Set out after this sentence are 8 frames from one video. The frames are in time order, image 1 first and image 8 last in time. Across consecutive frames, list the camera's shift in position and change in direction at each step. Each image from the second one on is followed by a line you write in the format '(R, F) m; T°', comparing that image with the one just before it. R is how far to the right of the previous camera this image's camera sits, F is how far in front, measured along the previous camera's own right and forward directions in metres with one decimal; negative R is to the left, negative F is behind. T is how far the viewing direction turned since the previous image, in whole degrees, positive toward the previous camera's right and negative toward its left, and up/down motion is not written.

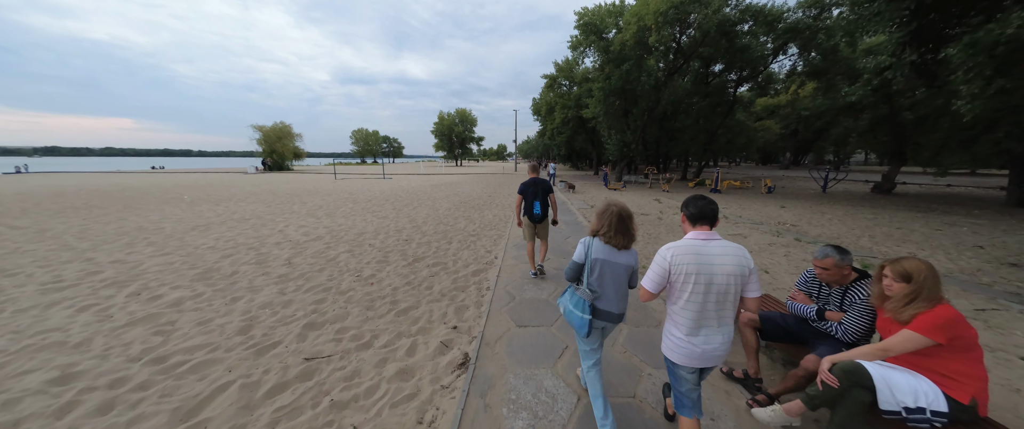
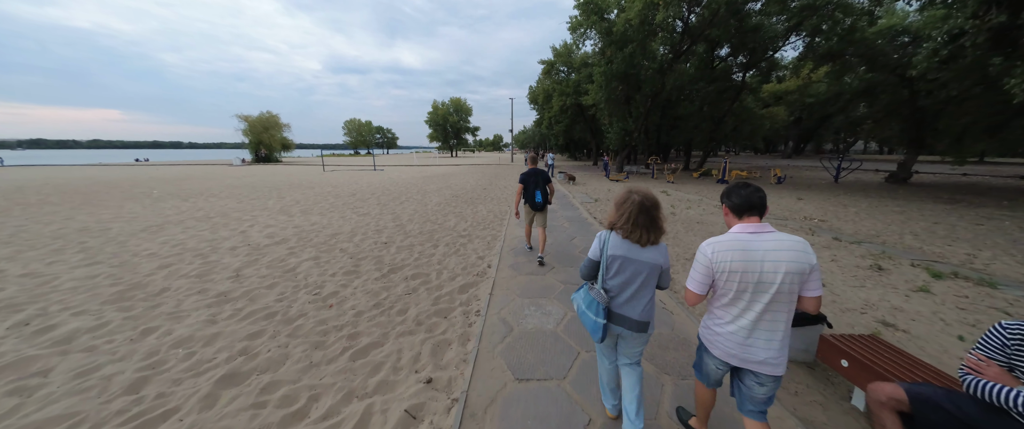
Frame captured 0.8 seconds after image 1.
(0.0, +0.9) m; +1°
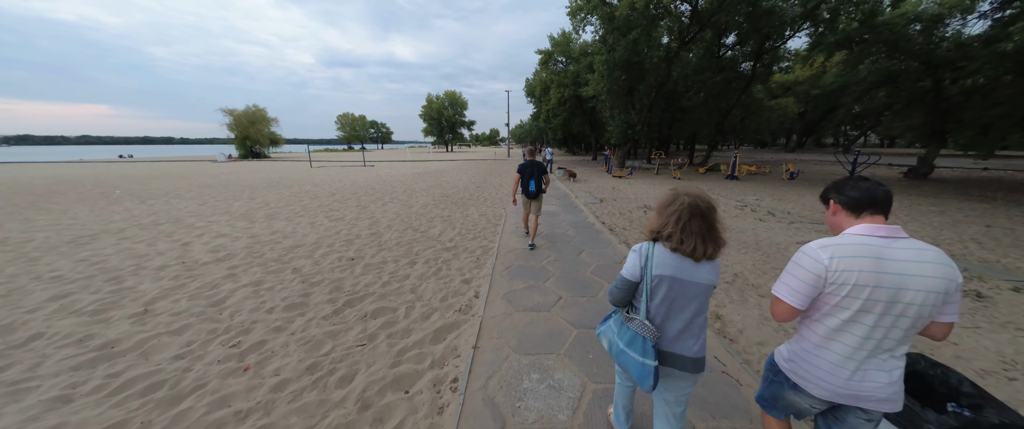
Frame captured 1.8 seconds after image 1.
(0.0, +1.0) m; +1°
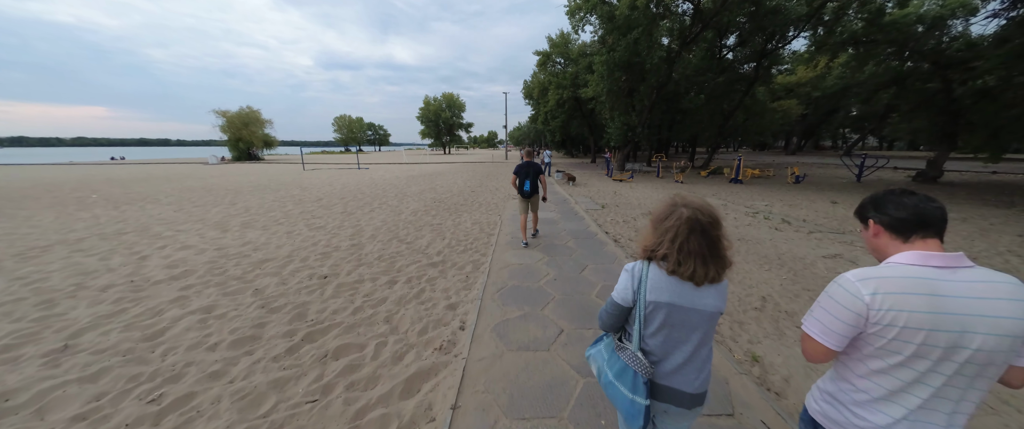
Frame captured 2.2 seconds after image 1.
(+0.1, +0.5) m; 0°
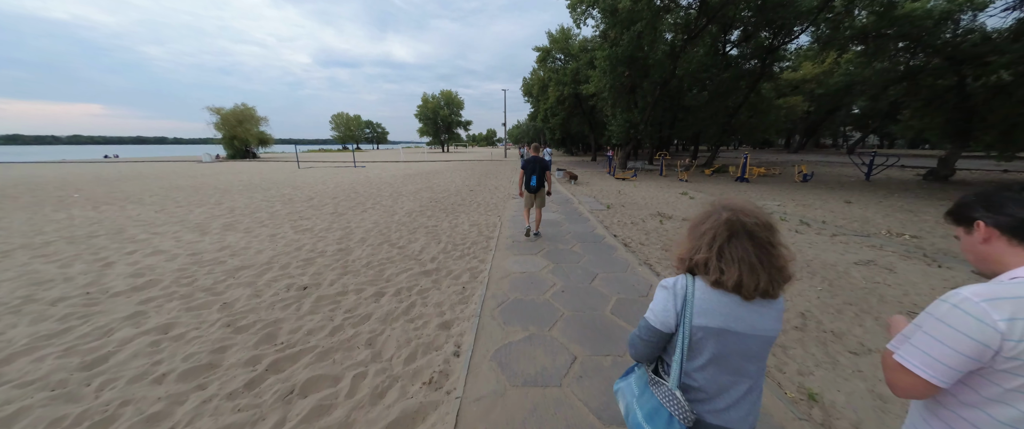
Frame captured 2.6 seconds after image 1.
(0.0, +0.4) m; 0°
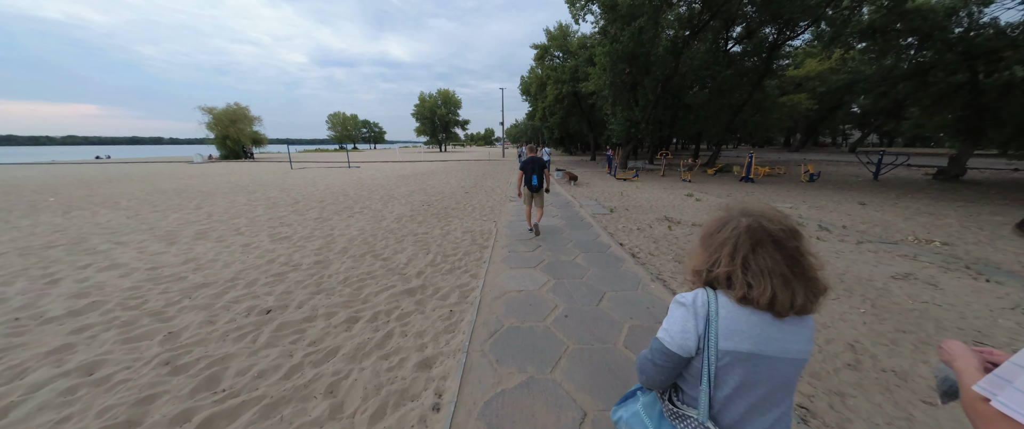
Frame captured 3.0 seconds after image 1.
(0.0, +0.5) m; 0°
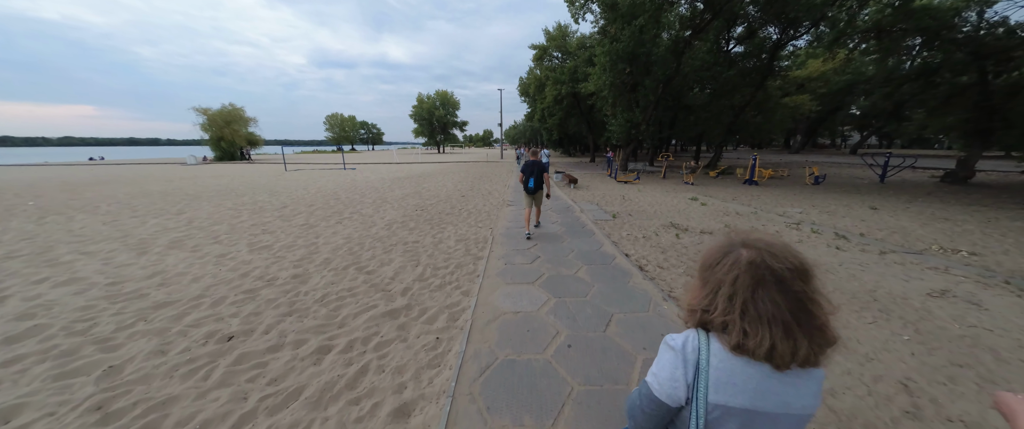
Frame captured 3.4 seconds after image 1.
(0.0, +0.4) m; 0°
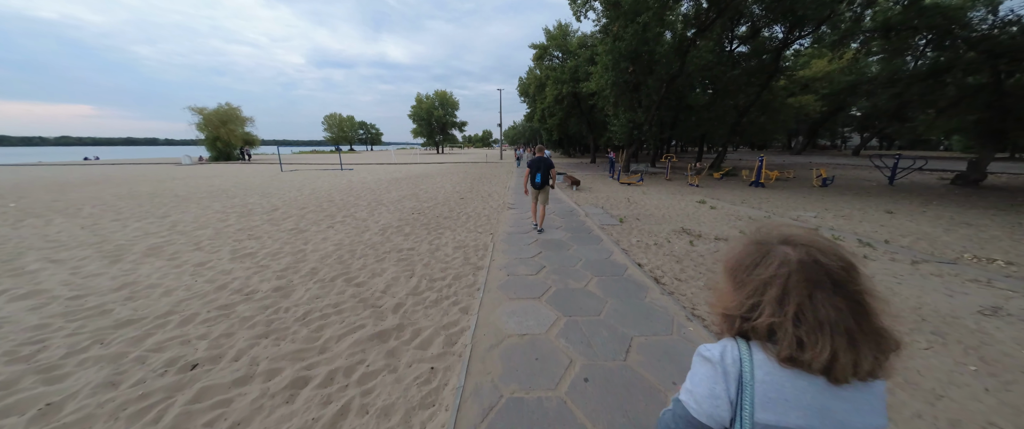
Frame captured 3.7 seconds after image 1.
(-0.1, +0.3) m; 0°
